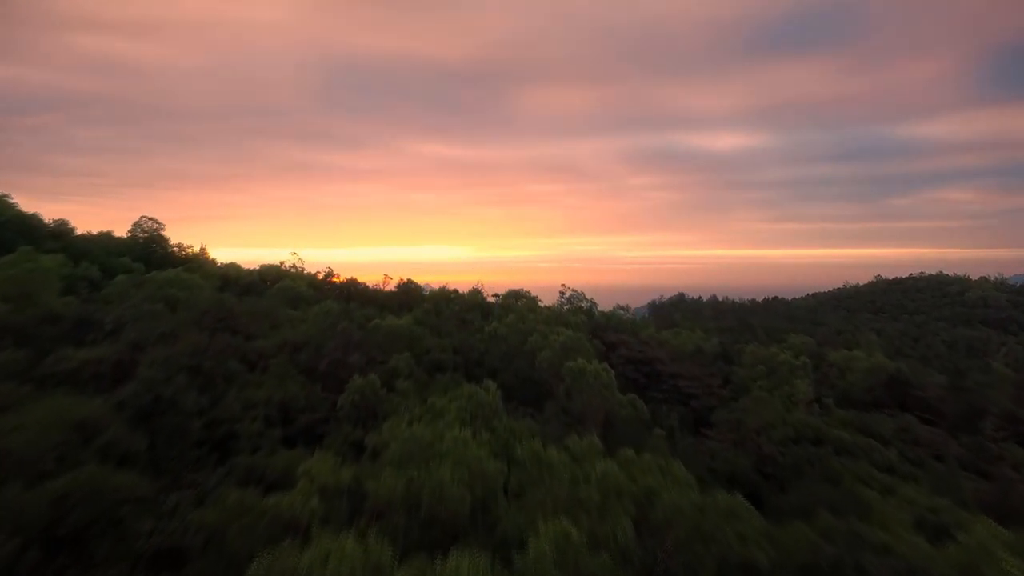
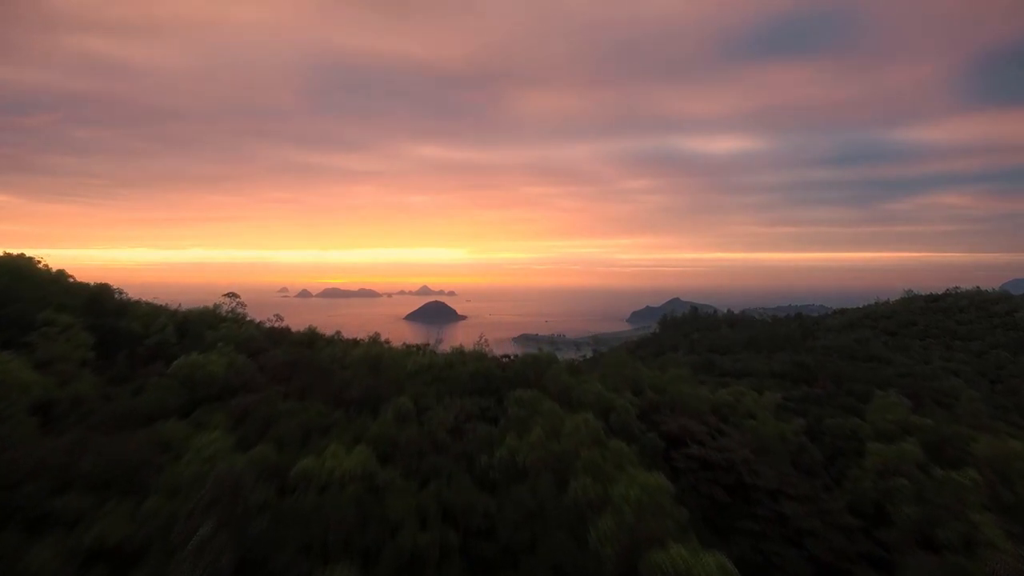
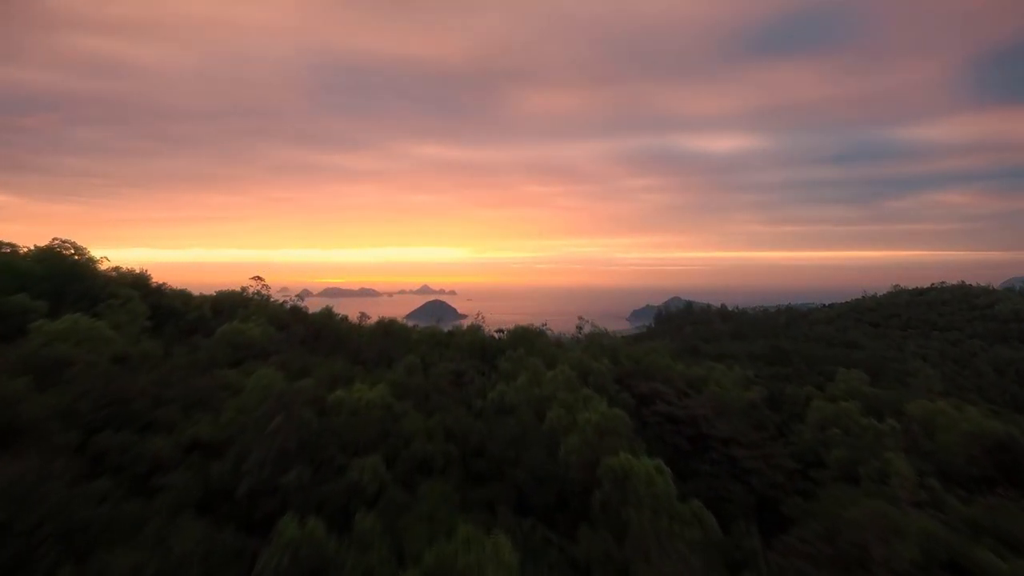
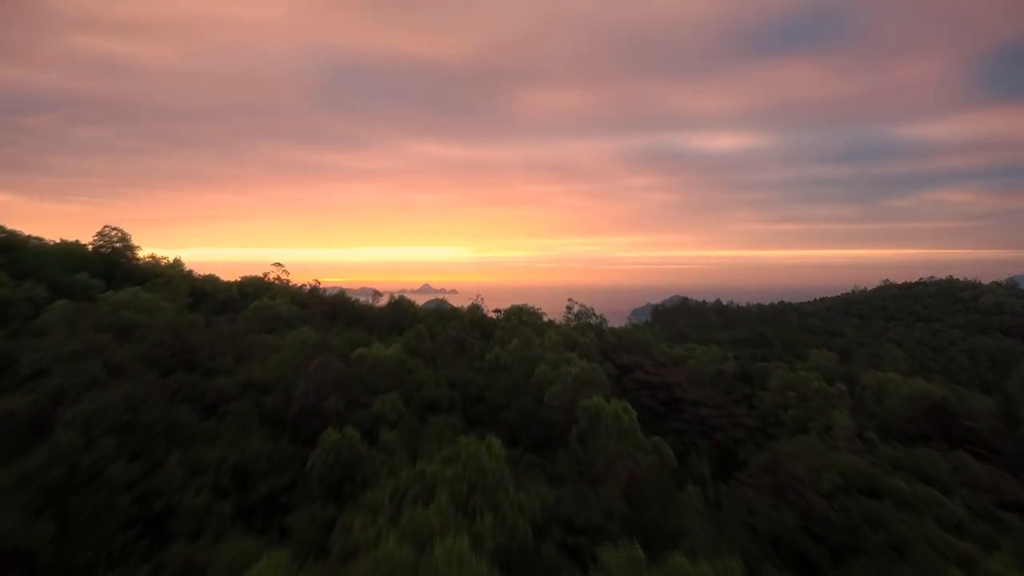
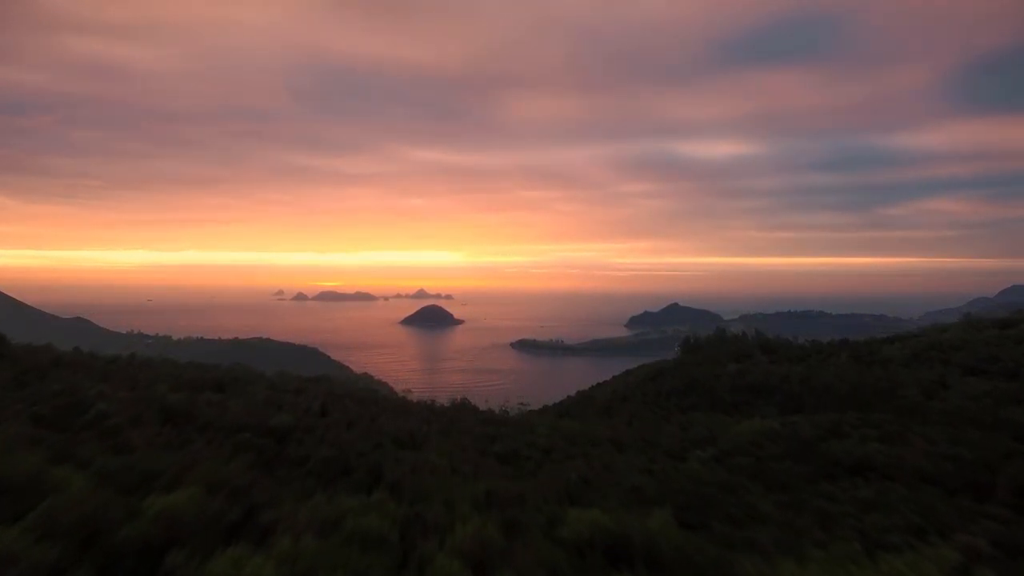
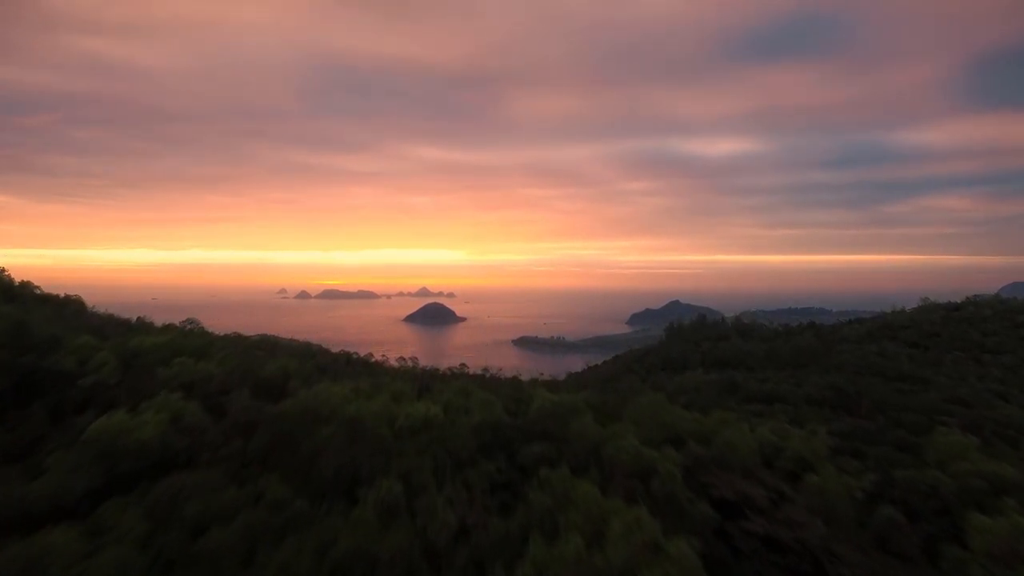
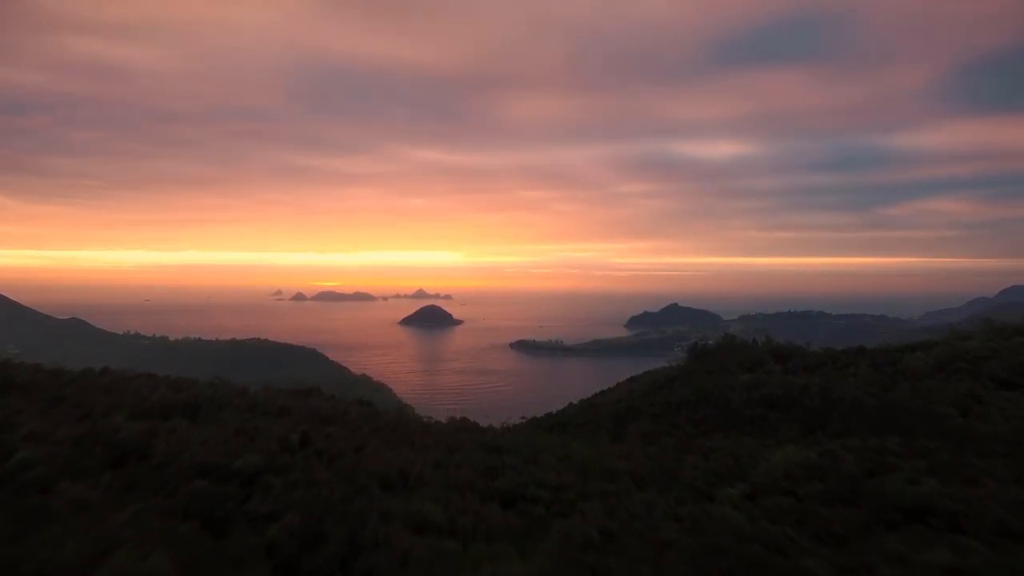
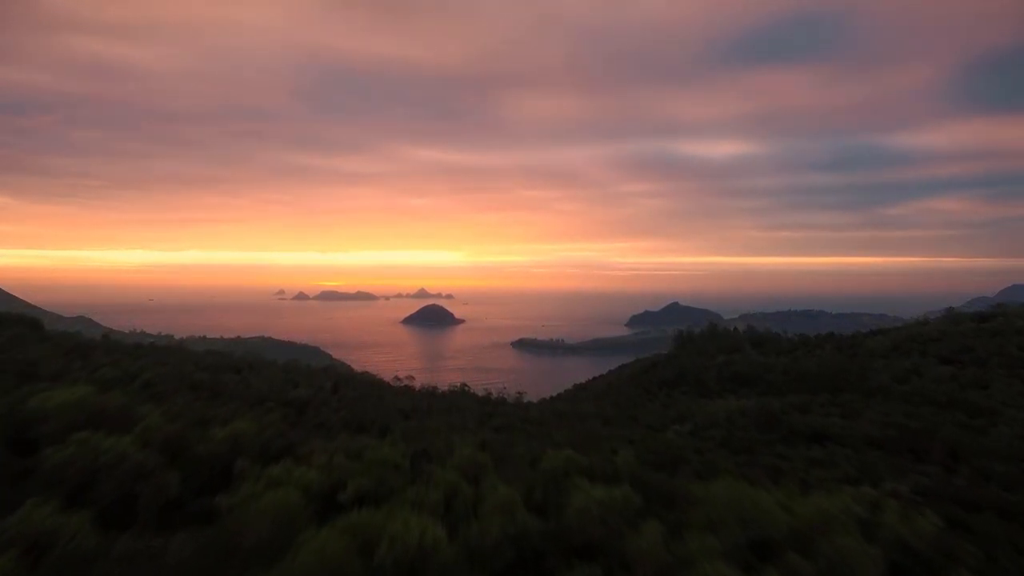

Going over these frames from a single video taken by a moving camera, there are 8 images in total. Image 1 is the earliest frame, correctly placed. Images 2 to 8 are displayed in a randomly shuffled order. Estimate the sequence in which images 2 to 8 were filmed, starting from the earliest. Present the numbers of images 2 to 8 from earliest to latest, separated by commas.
4, 3, 2, 6, 8, 5, 7
